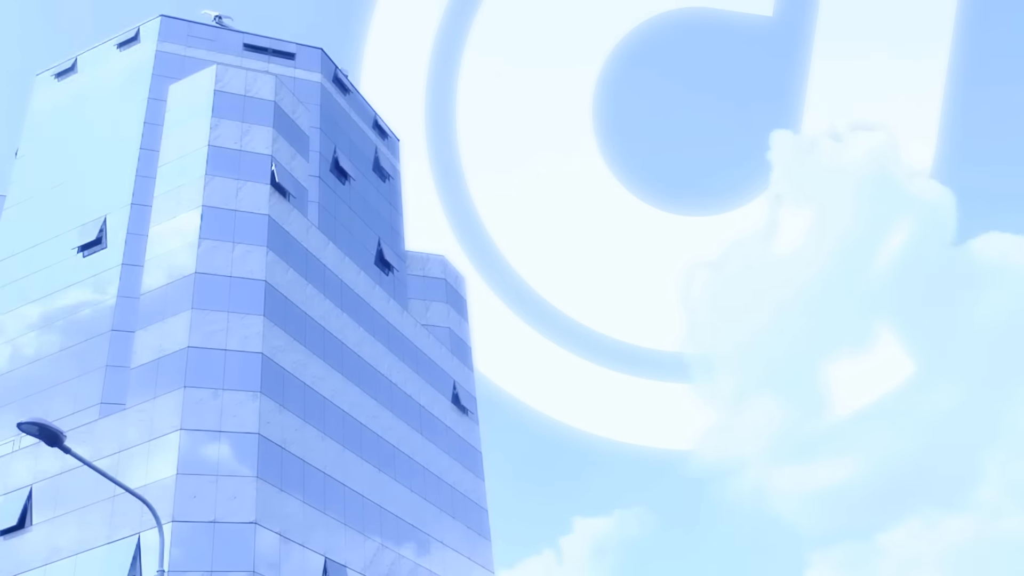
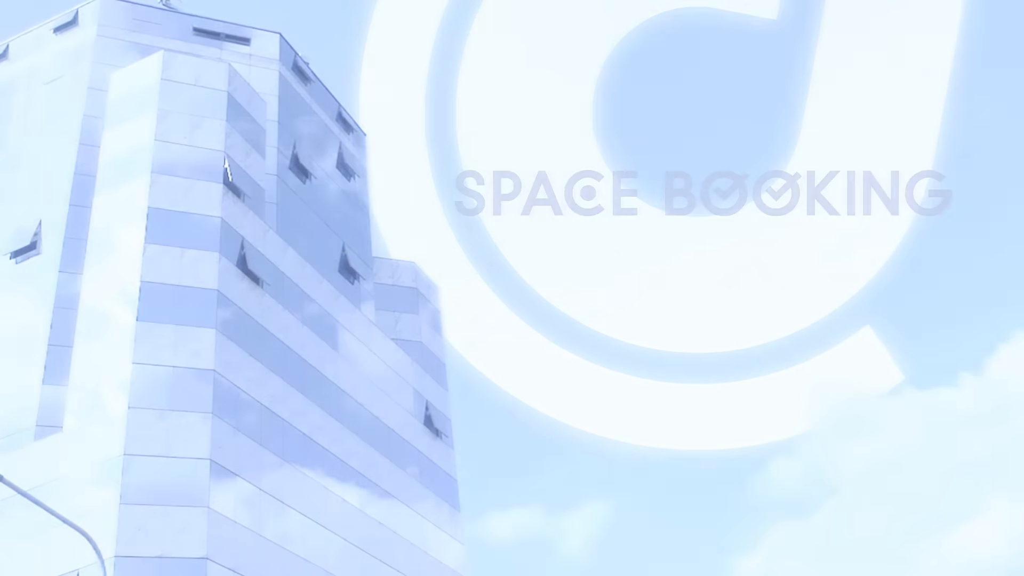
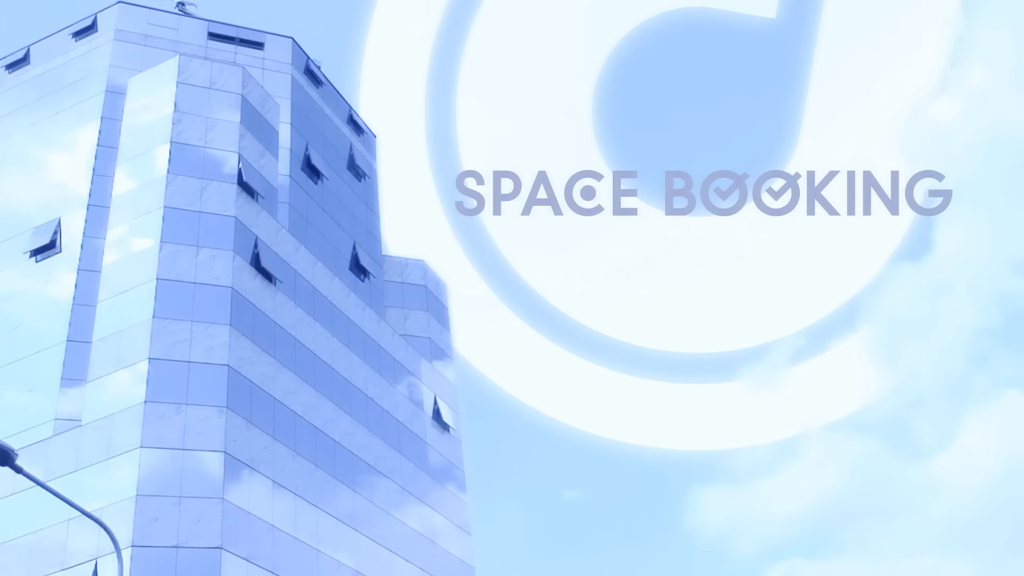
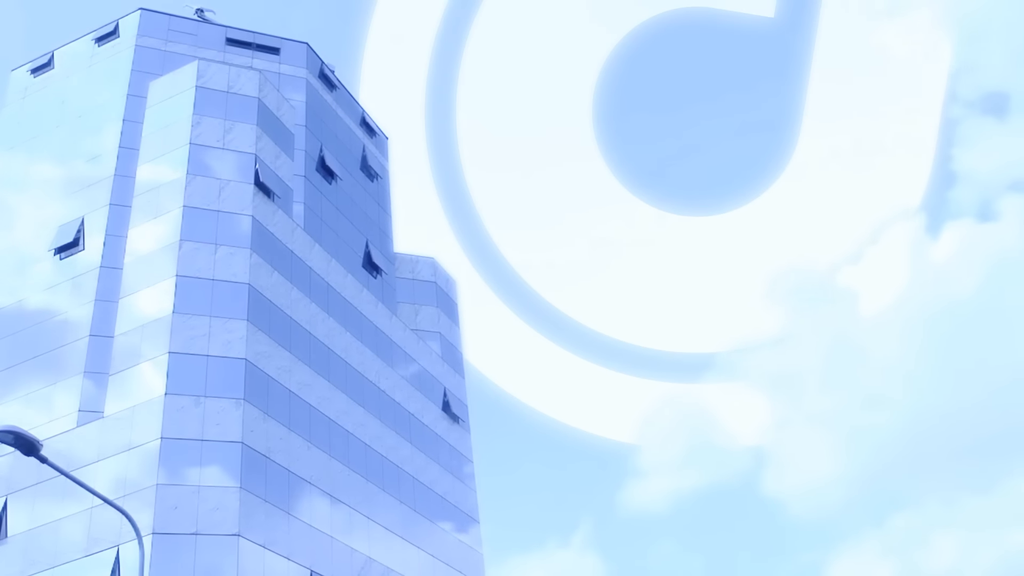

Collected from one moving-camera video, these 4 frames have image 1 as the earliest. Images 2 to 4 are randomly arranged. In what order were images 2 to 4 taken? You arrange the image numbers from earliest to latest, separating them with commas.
4, 3, 2
